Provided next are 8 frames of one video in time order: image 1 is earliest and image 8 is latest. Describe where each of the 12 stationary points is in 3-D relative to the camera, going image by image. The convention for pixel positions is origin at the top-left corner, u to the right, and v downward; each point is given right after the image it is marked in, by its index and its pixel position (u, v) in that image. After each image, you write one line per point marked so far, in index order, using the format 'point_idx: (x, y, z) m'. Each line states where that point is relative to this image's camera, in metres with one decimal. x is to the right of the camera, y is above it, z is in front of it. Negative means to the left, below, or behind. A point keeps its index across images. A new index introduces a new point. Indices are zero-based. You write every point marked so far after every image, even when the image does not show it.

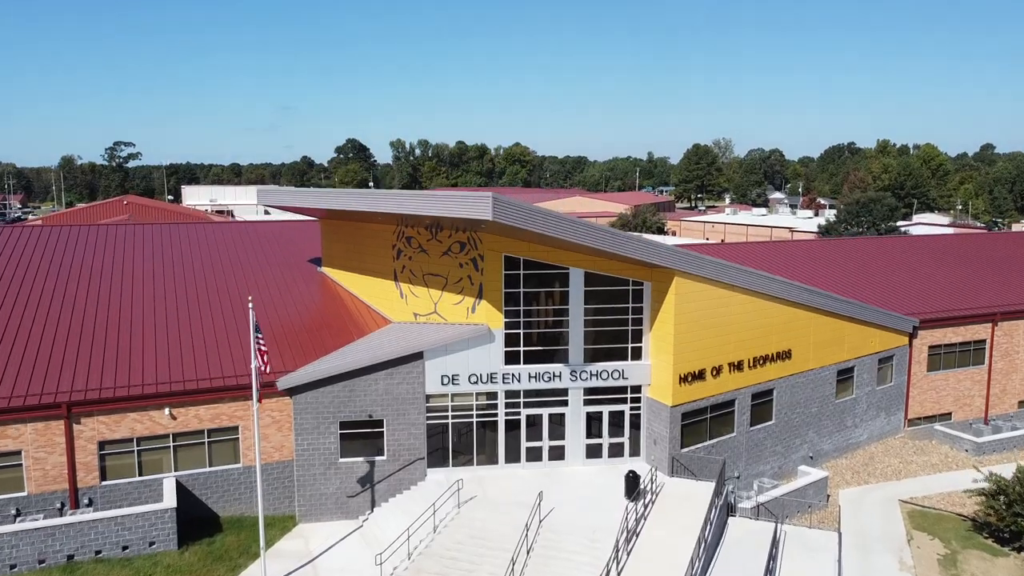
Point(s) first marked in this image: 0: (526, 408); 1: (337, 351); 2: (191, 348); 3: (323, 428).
0: (+0.3, -2.8, +19.4) m
1: (-4.1, -1.5, +19.5) m
2: (-7.3, -1.4, +19.0) m
3: (-4.1, -3.1, +18.3) m
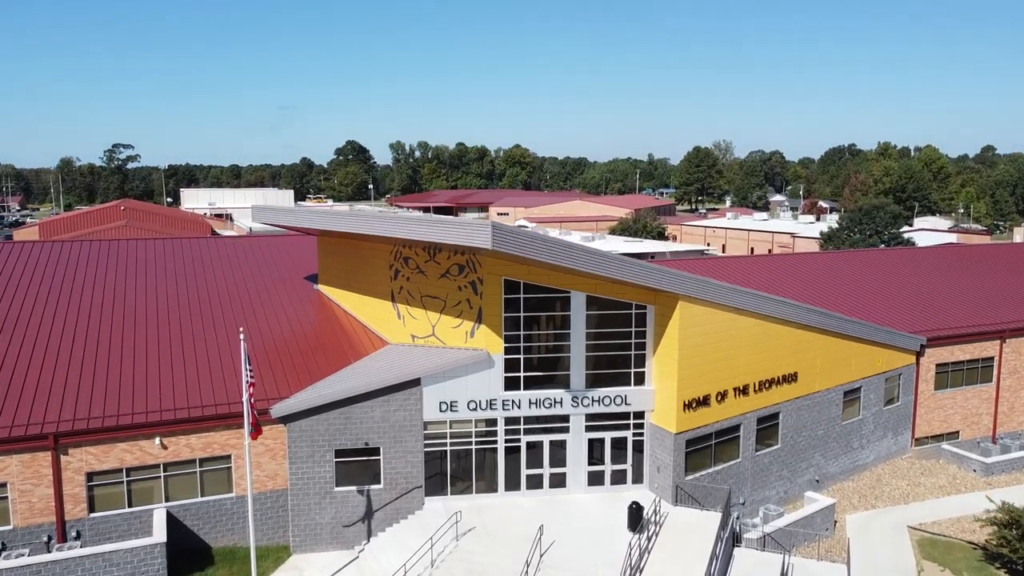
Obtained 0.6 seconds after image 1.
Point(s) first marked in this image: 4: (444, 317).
0: (+0.3, -3.3, +18.9) m
1: (-4.1, -2.0, +19.1) m
2: (-7.3, -1.9, +18.5) m
3: (-4.2, -3.6, +17.8) m
4: (-1.6, -0.6, +19.3) m
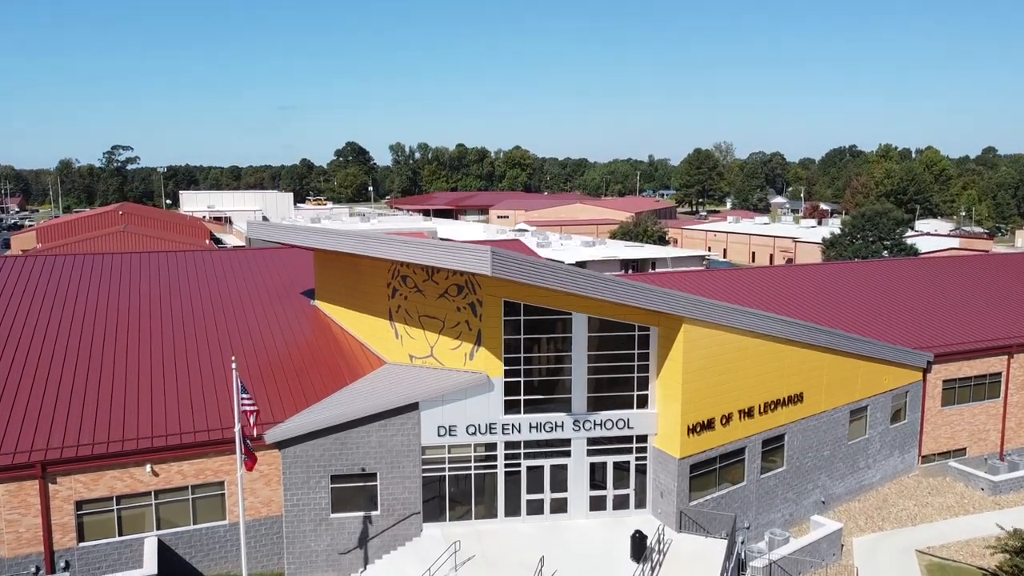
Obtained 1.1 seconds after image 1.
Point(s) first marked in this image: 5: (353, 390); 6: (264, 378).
0: (+0.3, -3.8, +18.5) m
1: (-4.1, -2.5, +18.7) m
2: (-7.3, -2.4, +18.1) m
3: (-4.2, -4.1, +17.4) m
4: (-1.6, -1.1, +18.9) m
5: (-3.6, -2.3, +19.0) m
6: (-5.8, -2.1, +19.4) m
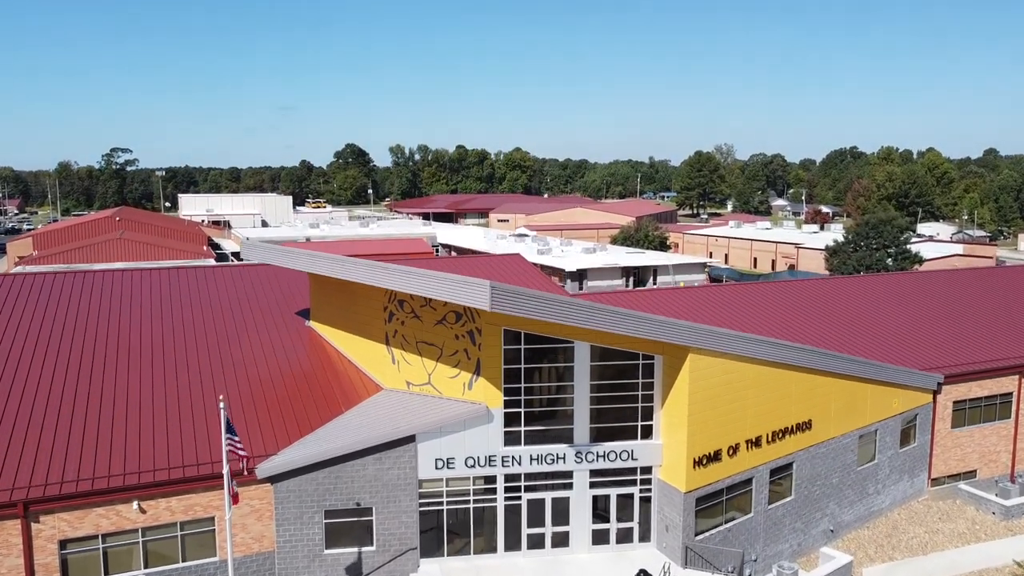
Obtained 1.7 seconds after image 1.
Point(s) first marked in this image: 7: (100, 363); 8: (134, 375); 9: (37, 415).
0: (+0.3, -4.4, +17.9) m
1: (-4.1, -3.1, +18.1) m
2: (-7.3, -2.9, +17.5) m
3: (-4.1, -4.7, +16.8) m
4: (-1.6, -1.7, +18.3) m
5: (-3.6, -2.9, +18.4) m
6: (-5.8, -2.7, +18.8) m
7: (-9.8, -1.8, +19.8) m
8: (-8.8, -2.0, +19.4) m
9: (-9.8, -2.6, +17.3) m
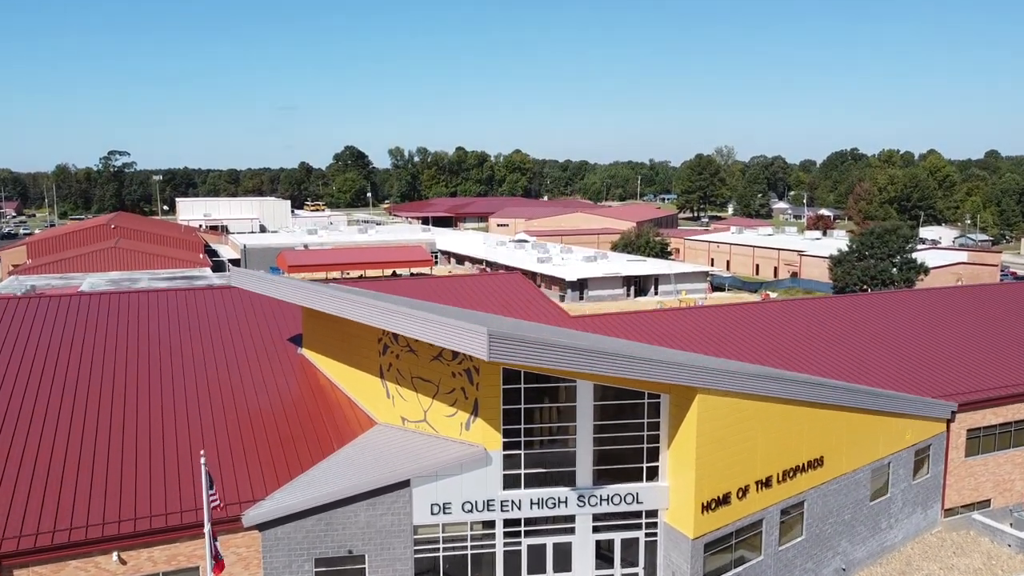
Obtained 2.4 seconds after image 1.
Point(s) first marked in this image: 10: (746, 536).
0: (+0.3, -5.1, +17.1) m
1: (-4.1, -3.8, +17.3) m
2: (-7.3, -3.7, +16.7) m
3: (-4.2, -5.4, +16.0) m
4: (-1.6, -2.4, +17.5) m
5: (-3.6, -3.6, +17.6) m
6: (-5.8, -3.4, +18.0) m
7: (-9.8, -2.5, +19.0) m
8: (-8.8, -2.7, +18.6) m
9: (-9.8, -3.4, +16.5) m
10: (+5.1, -5.4, +18.0) m
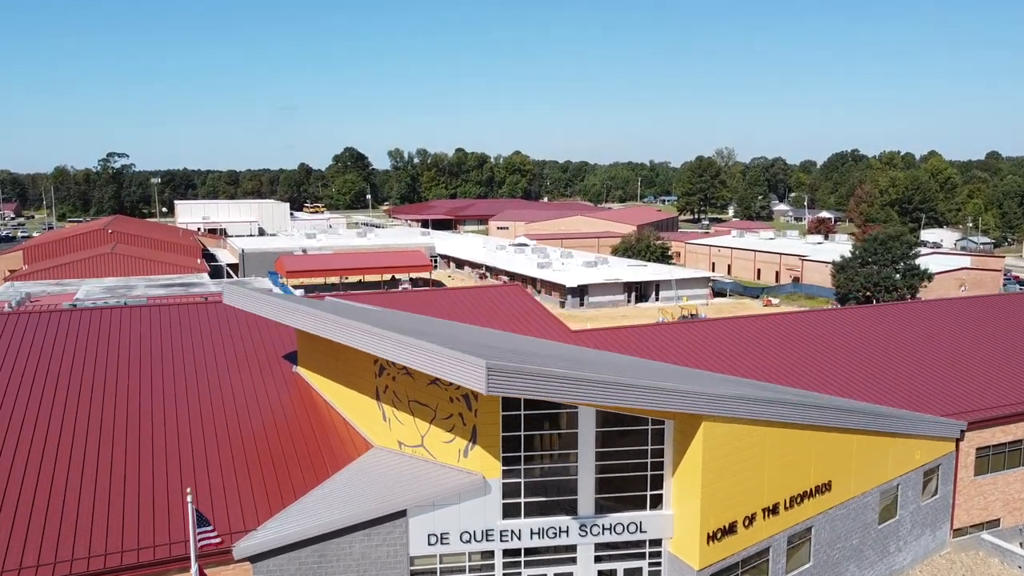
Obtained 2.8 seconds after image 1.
0: (+0.3, -5.6, +16.6) m
1: (-4.1, -4.2, +16.8) m
2: (-7.4, -4.1, +16.2) m
3: (-4.2, -5.8, +15.5) m
4: (-1.6, -2.9, +17.0) m
5: (-3.6, -4.1, +17.1) m
6: (-5.8, -3.9, +17.5) m
7: (-9.8, -3.0, +18.5) m
8: (-8.8, -3.2, +18.1) m
9: (-9.8, -3.8, +16.0) m
10: (+5.1, -5.8, +17.5) m
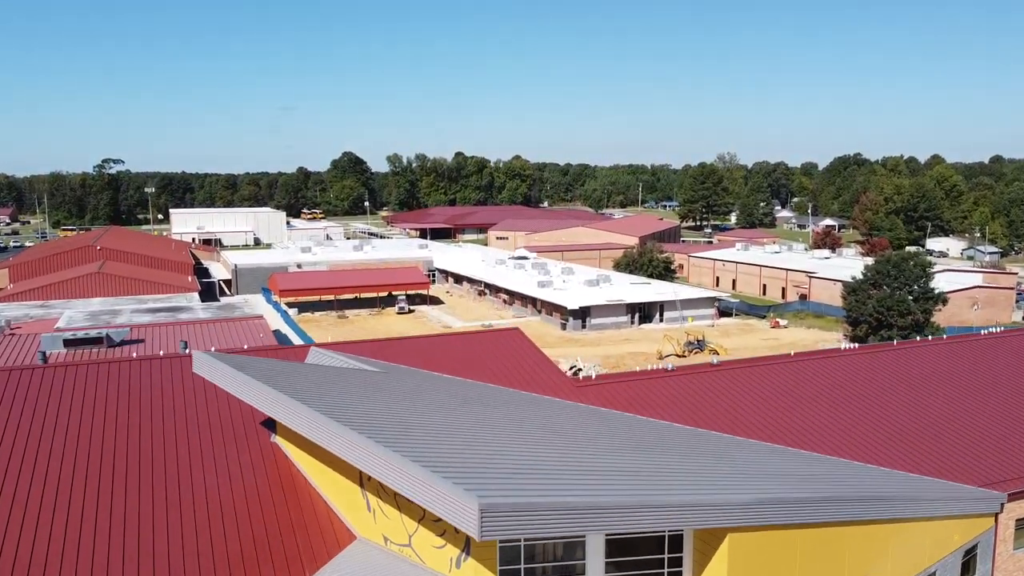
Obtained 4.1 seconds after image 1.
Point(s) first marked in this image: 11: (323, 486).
0: (+0.3, -7.1, +14.7) m
1: (-4.2, -5.8, +14.8) m
2: (-7.4, -5.7, +14.3) m
3: (-4.2, -7.4, +13.6) m
4: (-1.6, -4.4, +15.1) m
5: (-3.6, -5.6, +15.2) m
6: (-5.8, -5.4, +15.6) m
7: (-9.9, -4.5, +16.6) m
8: (-8.8, -4.7, +16.2) m
9: (-9.9, -5.4, +14.1) m
10: (+5.1, -7.4, +15.6) m
11: (-3.8, -4.3, +17.8) m
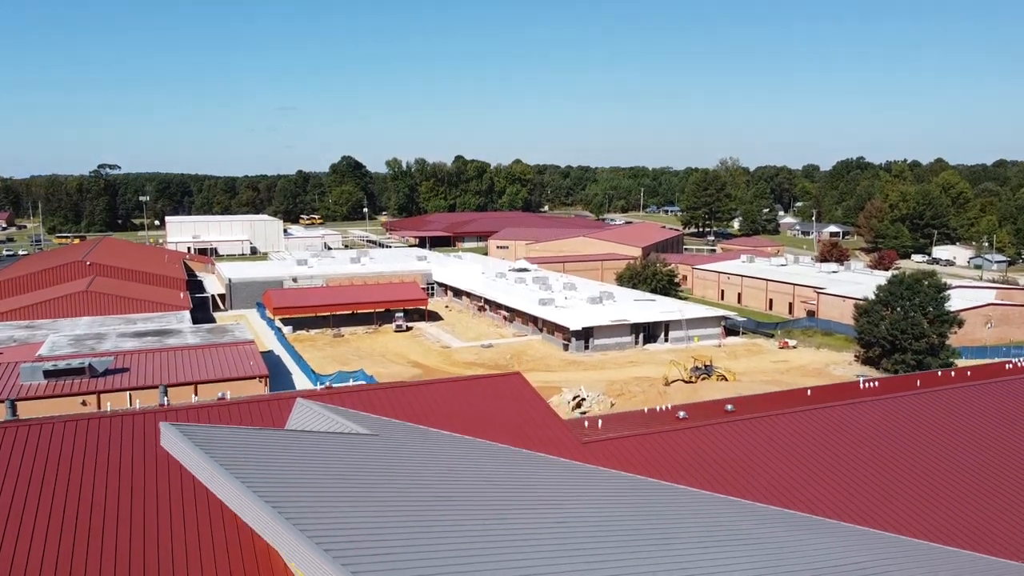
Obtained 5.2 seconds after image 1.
0: (+0.3, -8.5, +12.8) m
1: (-4.1, -7.2, +13.0) m
2: (-7.3, -7.0, +12.4) m
3: (-4.2, -8.8, +11.7) m
4: (-1.6, -5.8, +13.2) m
5: (-3.6, -7.0, +13.3) m
6: (-5.8, -6.8, +13.8) m
7: (-9.8, -5.9, +14.7) m
8: (-8.8, -6.1, +14.4) m
9: (-9.8, -6.7, +12.2) m
10: (+5.1, -8.8, +13.7) m
11: (-3.8, -5.7, +16.0) m
